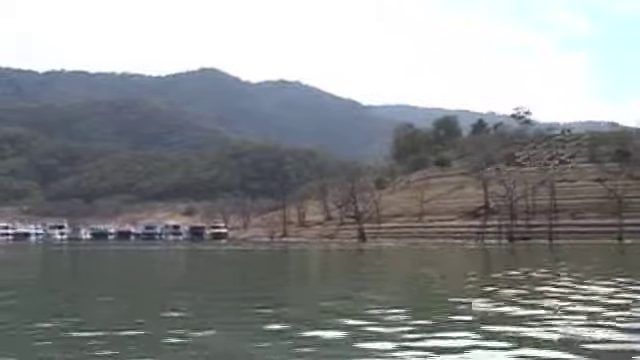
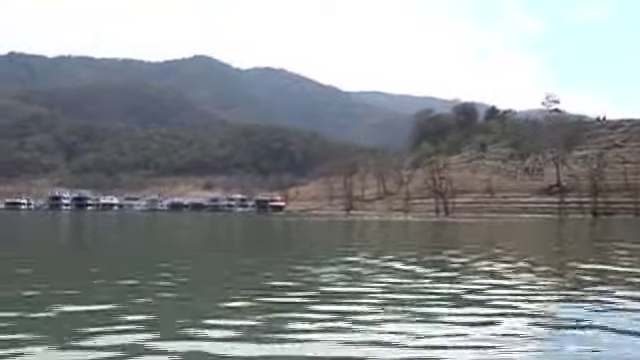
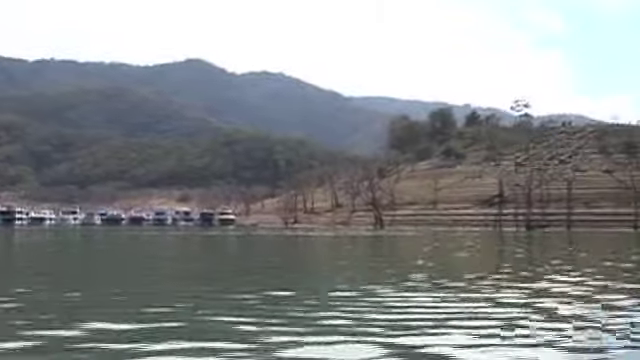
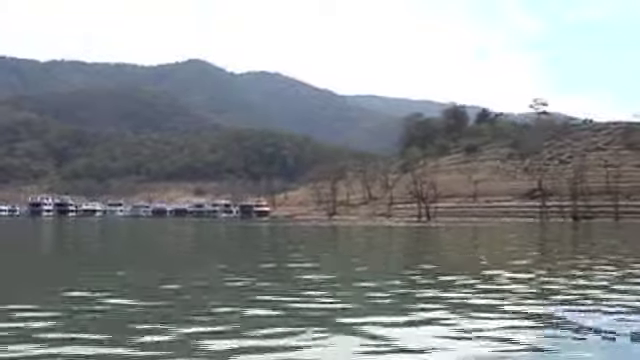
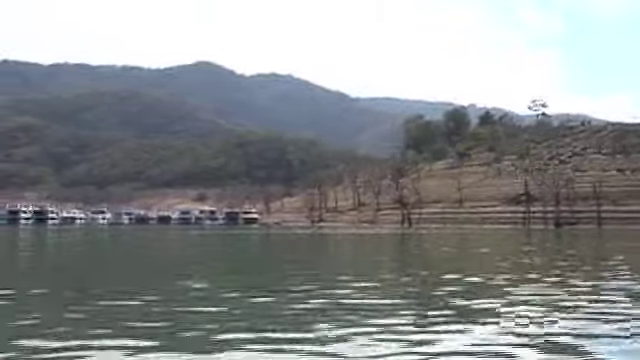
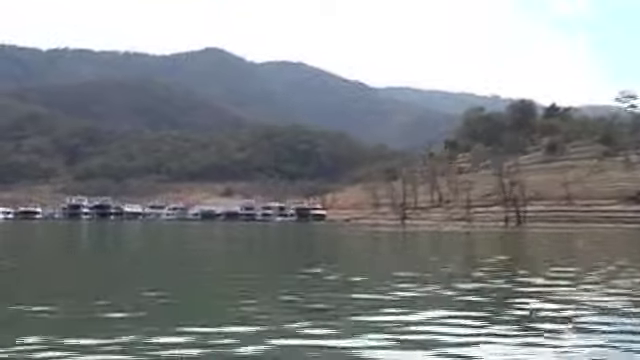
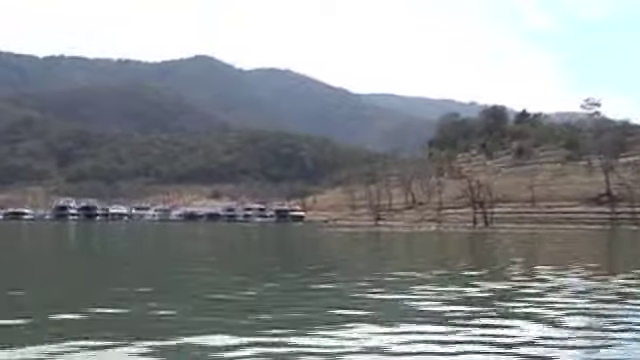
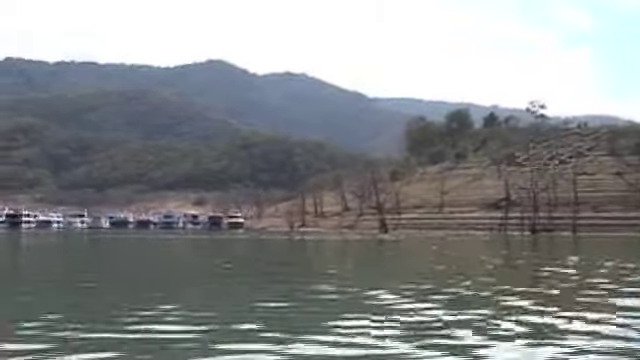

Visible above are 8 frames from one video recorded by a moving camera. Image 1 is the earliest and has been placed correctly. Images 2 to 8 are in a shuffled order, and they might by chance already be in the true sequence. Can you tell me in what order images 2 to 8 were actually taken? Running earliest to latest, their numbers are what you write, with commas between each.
8, 3, 5, 4, 2, 7, 6
